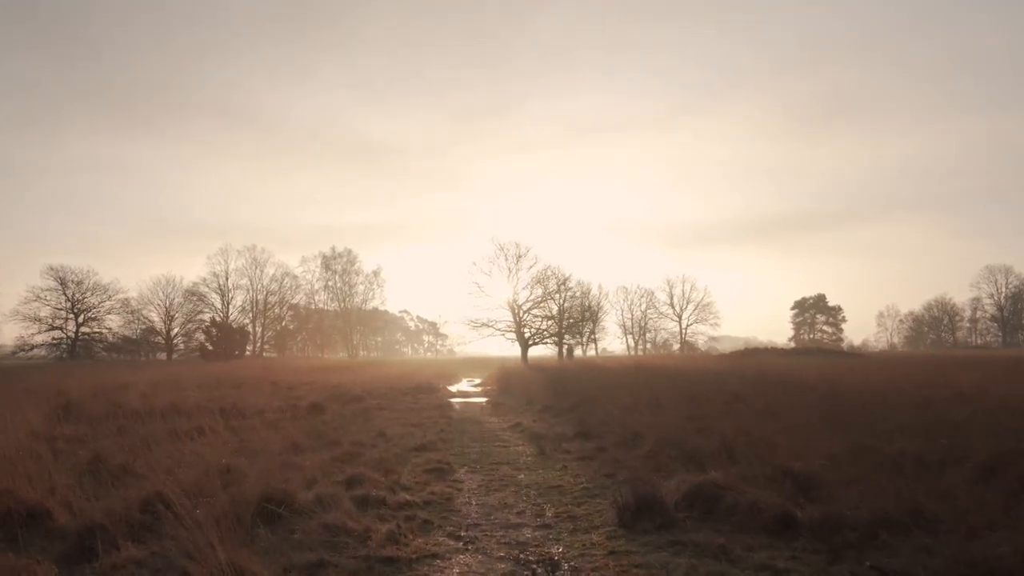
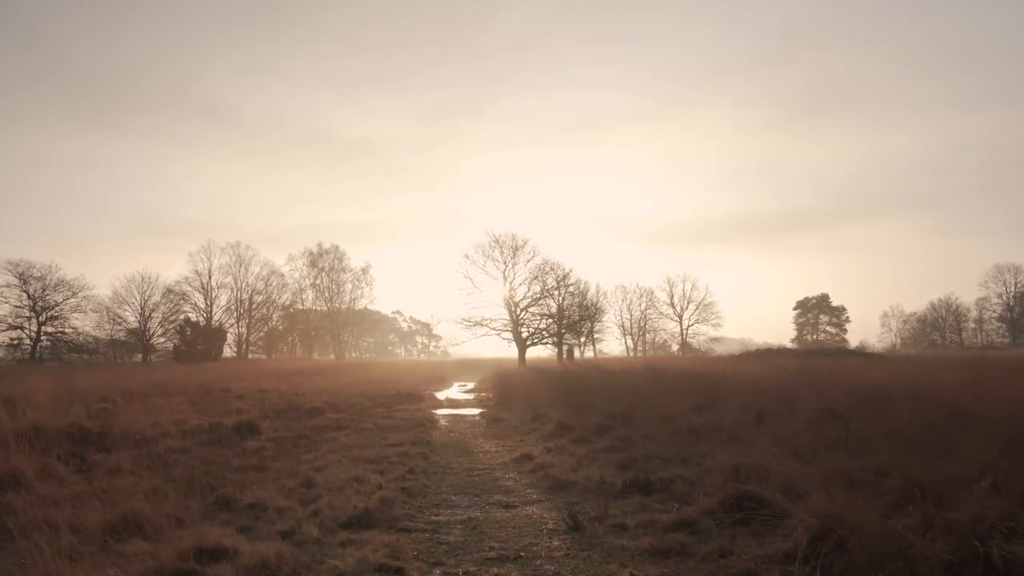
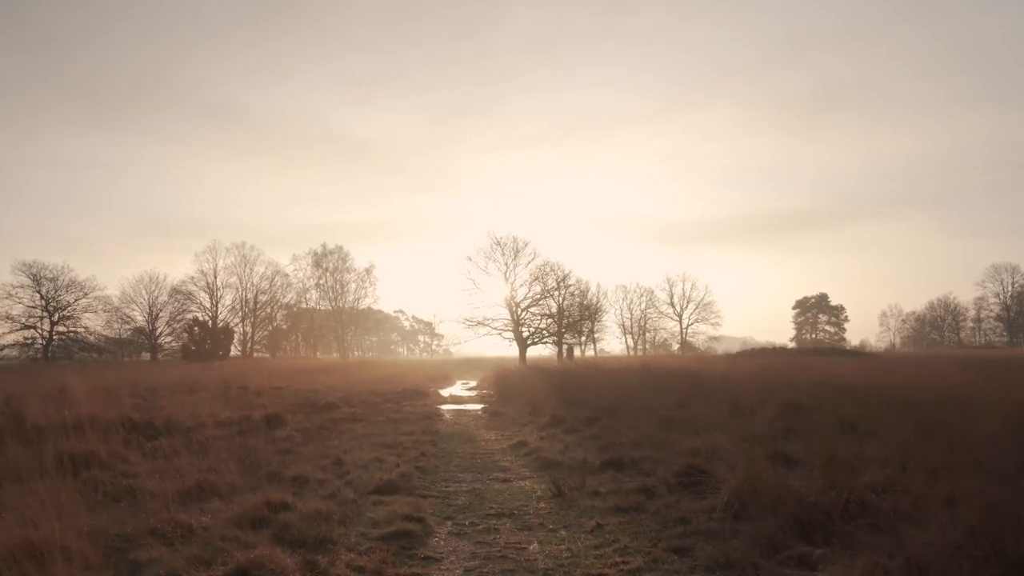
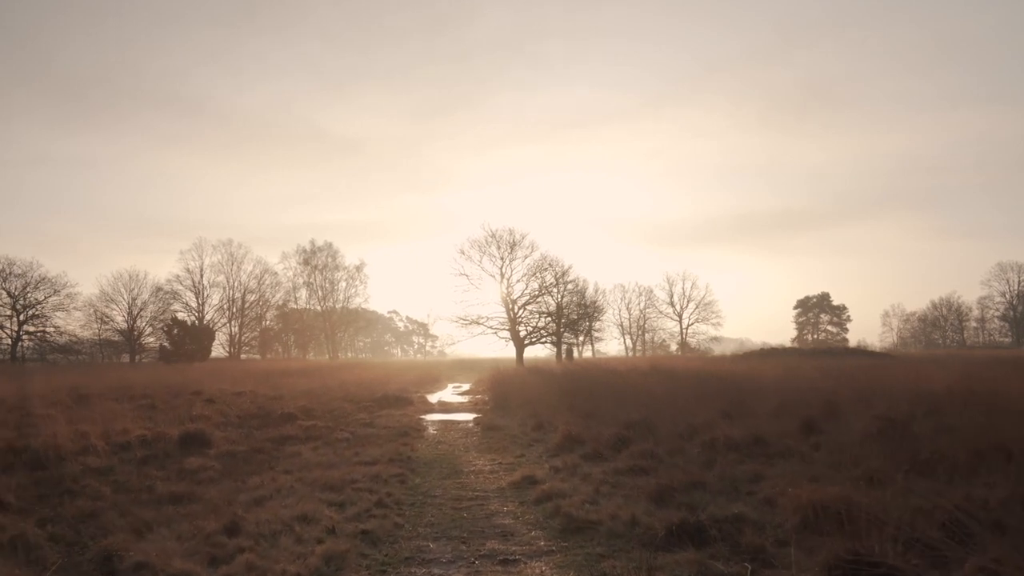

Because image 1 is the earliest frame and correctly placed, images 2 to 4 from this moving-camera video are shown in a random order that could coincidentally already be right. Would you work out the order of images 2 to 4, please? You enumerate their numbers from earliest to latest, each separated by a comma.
3, 2, 4
